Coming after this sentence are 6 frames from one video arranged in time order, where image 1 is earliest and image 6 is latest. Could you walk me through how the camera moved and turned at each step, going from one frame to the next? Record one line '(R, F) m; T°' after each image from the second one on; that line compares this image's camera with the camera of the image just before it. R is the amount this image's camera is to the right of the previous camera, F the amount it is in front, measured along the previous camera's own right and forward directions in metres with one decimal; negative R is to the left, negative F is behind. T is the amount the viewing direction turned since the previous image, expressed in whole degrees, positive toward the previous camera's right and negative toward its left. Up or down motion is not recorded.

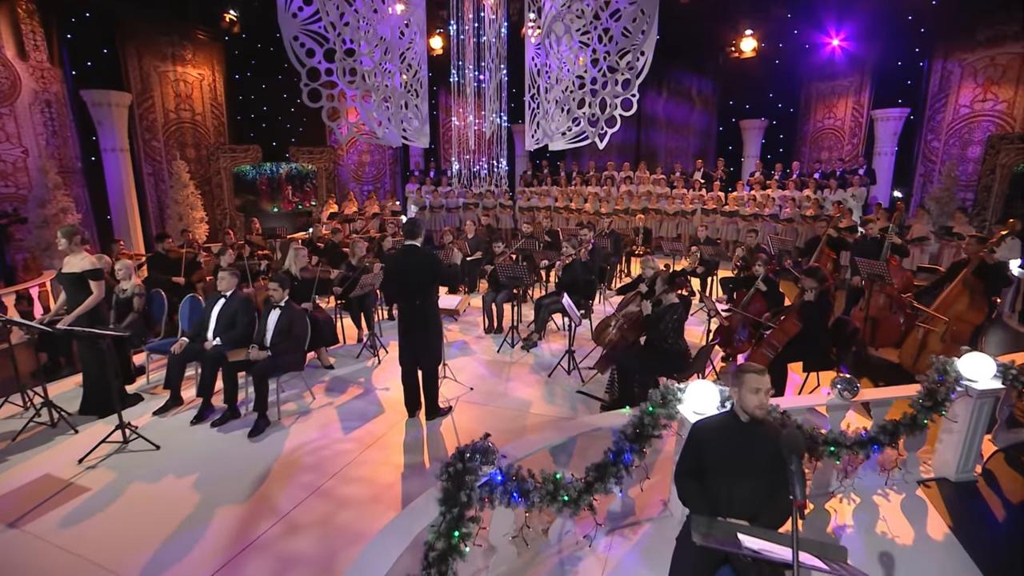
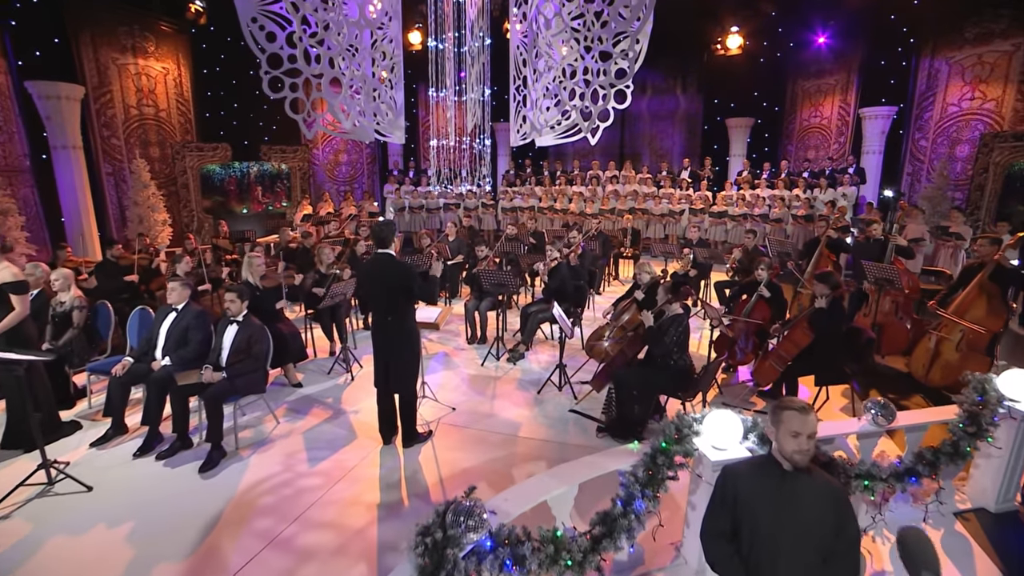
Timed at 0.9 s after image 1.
(0.0, +0.5) m; +2°
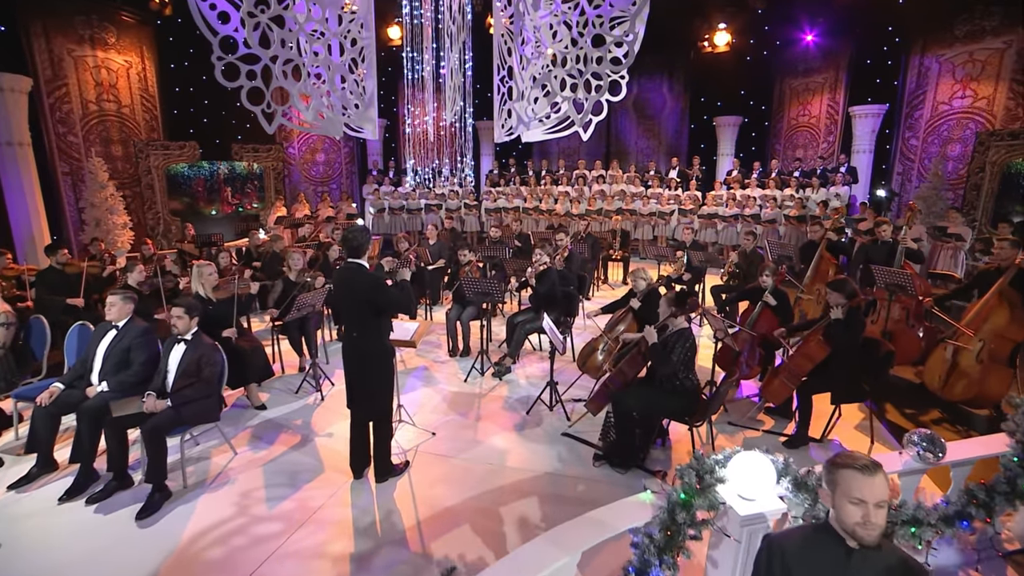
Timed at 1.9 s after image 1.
(0.0, +0.5) m; +2°
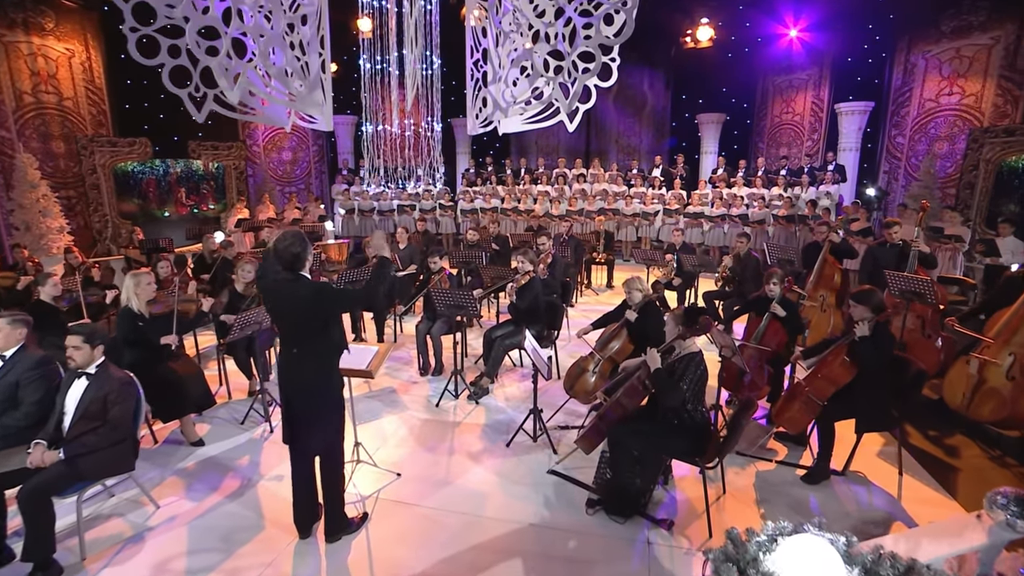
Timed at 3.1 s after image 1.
(0.0, +0.7) m; +2°
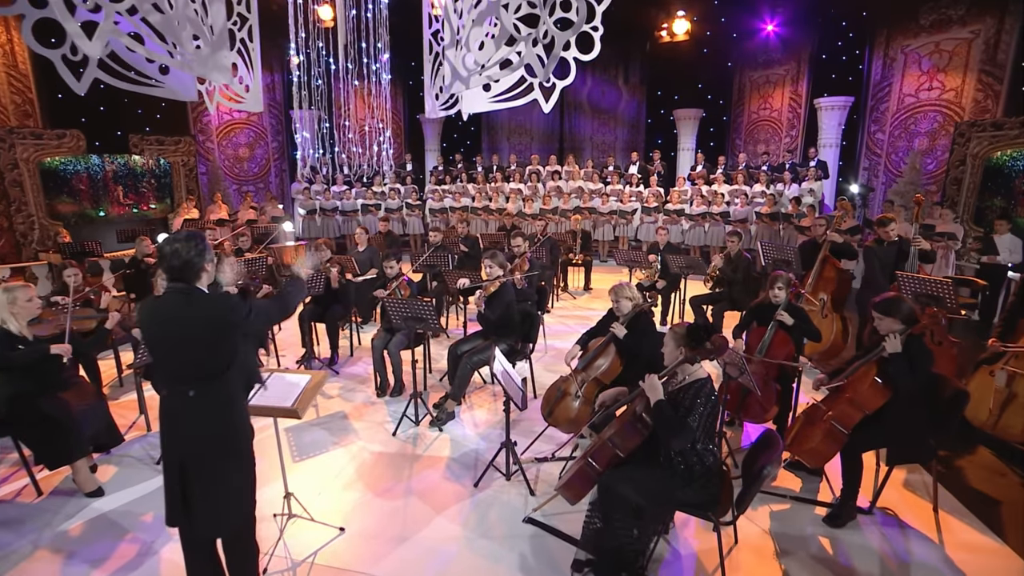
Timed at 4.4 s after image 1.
(+0.1, +0.7) m; +3°
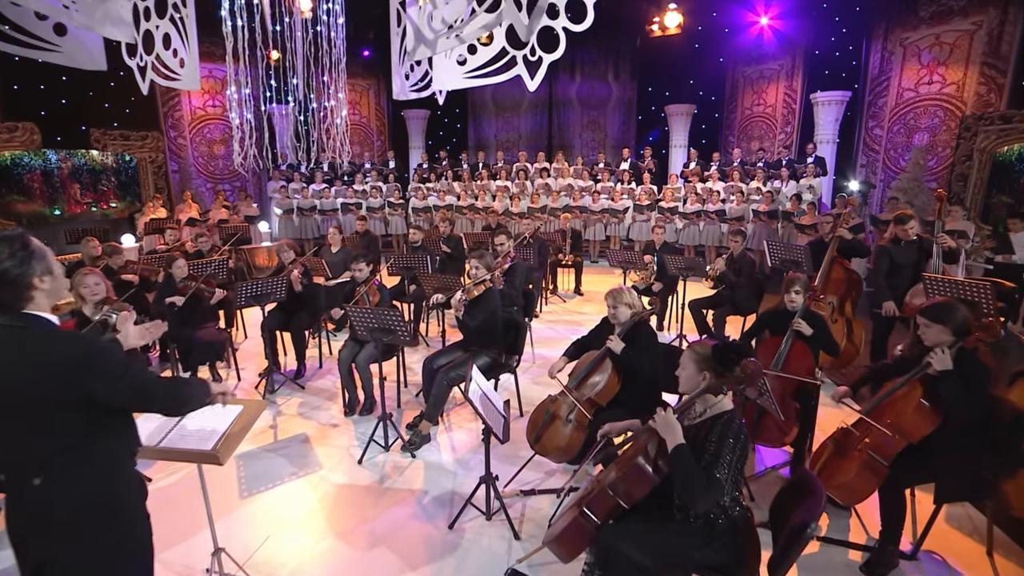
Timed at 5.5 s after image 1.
(+0.1, +0.6) m; +1°
